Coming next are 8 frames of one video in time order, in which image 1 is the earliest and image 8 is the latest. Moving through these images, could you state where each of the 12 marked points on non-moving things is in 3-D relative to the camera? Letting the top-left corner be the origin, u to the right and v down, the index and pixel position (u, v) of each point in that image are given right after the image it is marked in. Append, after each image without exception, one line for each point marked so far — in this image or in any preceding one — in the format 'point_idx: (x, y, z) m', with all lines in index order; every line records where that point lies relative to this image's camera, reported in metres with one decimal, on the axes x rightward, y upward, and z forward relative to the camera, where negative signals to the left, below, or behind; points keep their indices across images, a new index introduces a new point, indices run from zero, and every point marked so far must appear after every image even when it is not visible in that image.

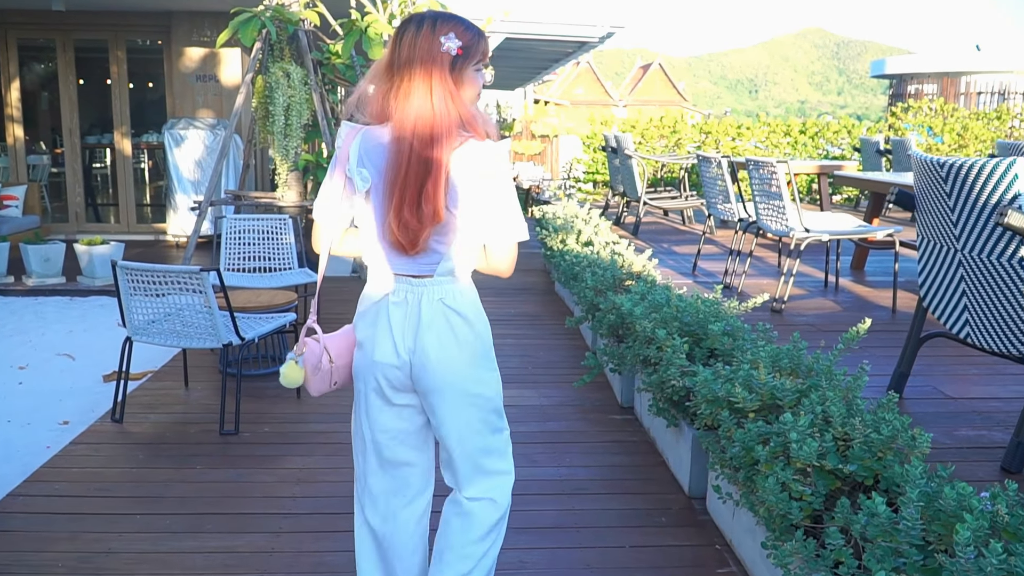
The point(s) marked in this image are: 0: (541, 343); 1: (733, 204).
0: (+0.2, -0.4, +5.1) m
1: (+1.3, +0.5, +4.8) m
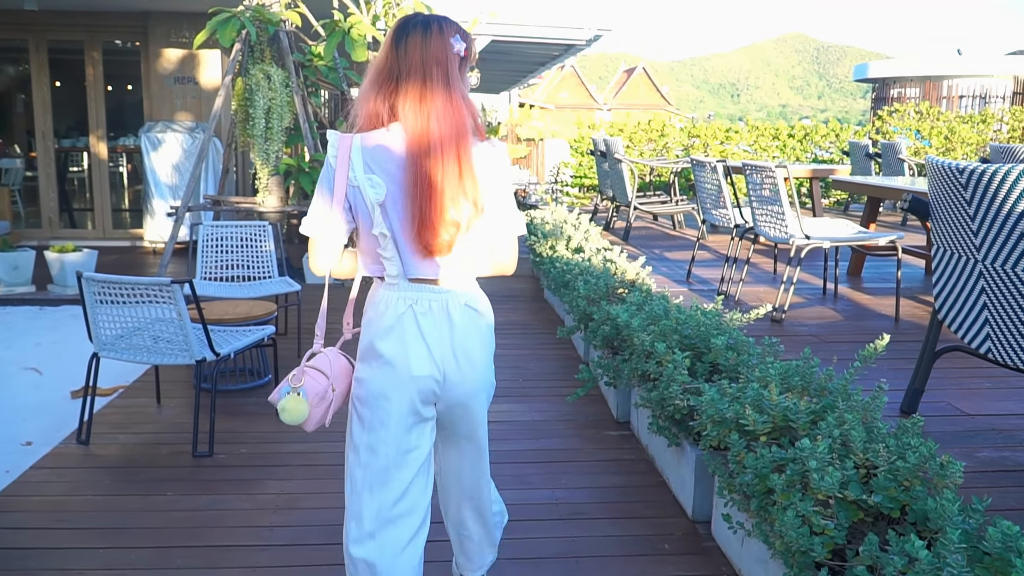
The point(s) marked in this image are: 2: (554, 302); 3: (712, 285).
0: (+0.1, -0.4, +4.9) m
1: (+1.2, +0.4, +4.7) m
2: (+0.3, -0.1, +6.1) m
3: (+1.1, 0.0, +4.8) m
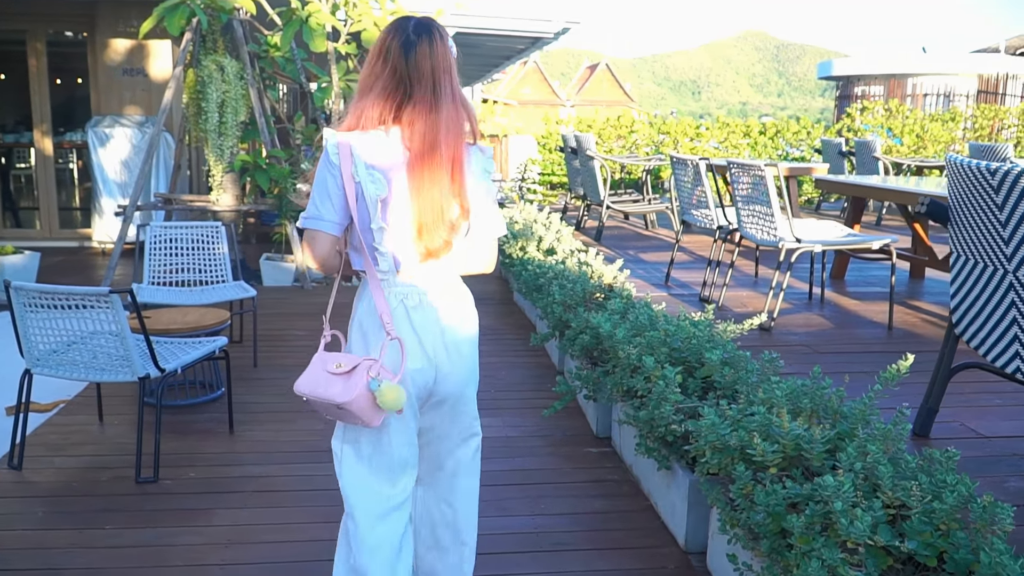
0: (0.0, -0.4, +4.7) m
1: (+1.1, +0.4, +4.4) m
2: (+0.1, -0.1, +5.8) m
3: (+1.0, 0.0, +4.6) m
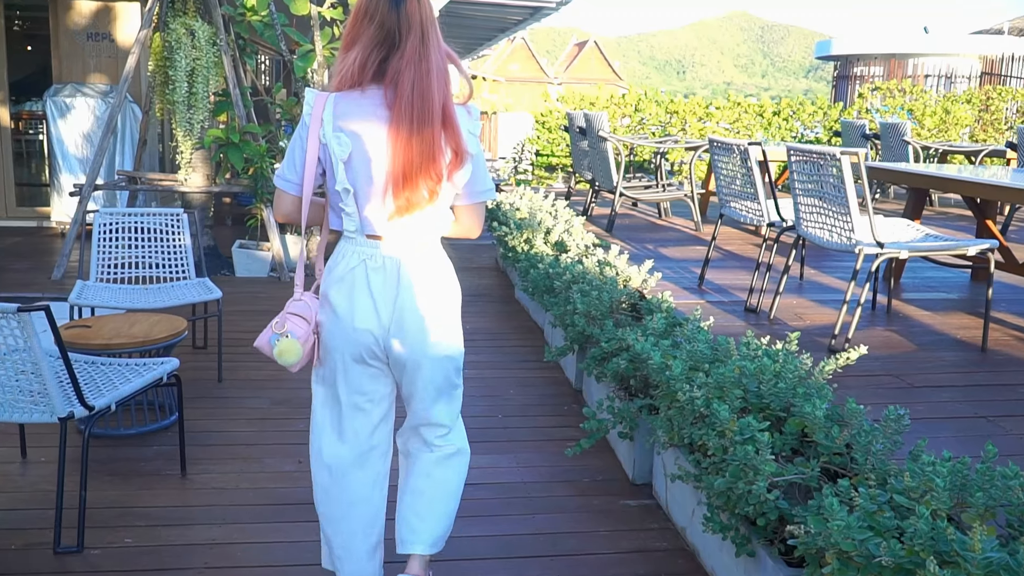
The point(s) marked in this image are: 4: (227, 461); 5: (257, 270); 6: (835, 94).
0: (0.0, -0.4, +4.0) m
1: (+1.1, +0.4, +3.8) m
2: (+0.1, -0.1, +5.1) m
3: (+1.0, 0.0, +3.9) m
4: (-1.0, -0.6, +3.0) m
5: (-1.9, +0.1, +6.2) m
6: (+6.1, +3.7, +16.1) m
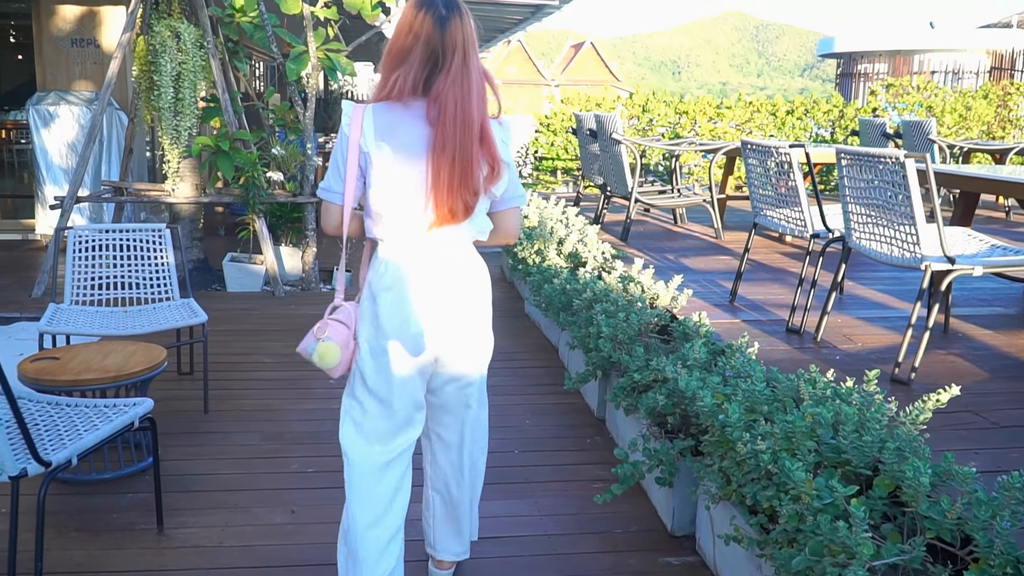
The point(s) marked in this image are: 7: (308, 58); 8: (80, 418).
0: (+0.1, -0.5, +3.6) m
1: (+1.2, +0.3, +3.4) m
2: (+0.2, -0.2, +4.8) m
3: (+1.1, -0.1, +3.6) m
4: (-1.0, -0.7, +2.7) m
5: (-1.8, 0.0, +5.8) m
6: (+6.2, +3.7, +15.7) m
7: (-1.4, +1.6, +5.7) m
8: (-1.3, -0.4, +2.5) m
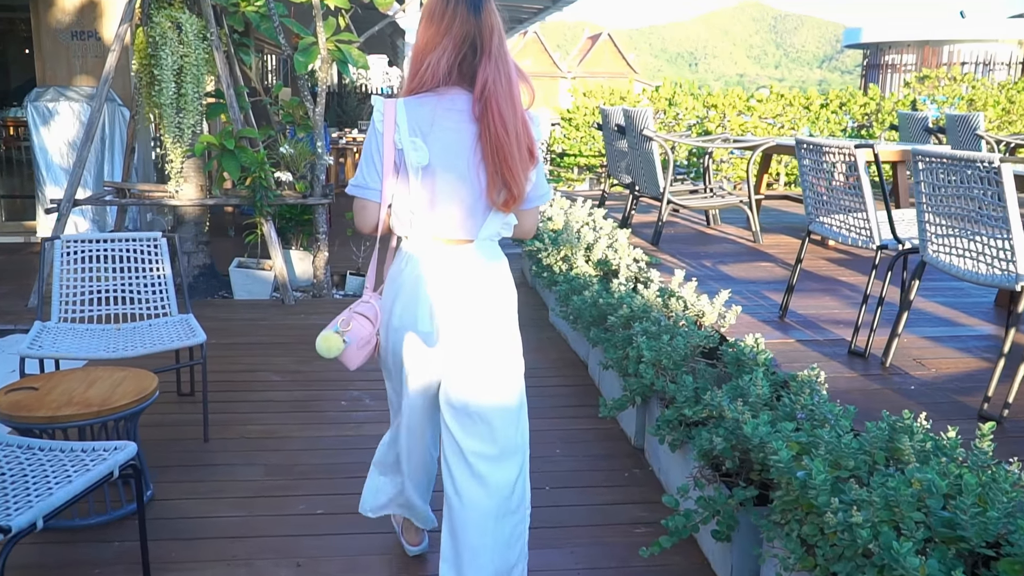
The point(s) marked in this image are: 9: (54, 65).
0: (+0.2, -0.6, +3.3) m
1: (+1.3, +0.2, +3.1) m
2: (+0.3, -0.2, +4.4) m
3: (+1.2, -0.2, +3.2) m
4: (-0.9, -0.8, +2.4) m
5: (-1.7, 0.0, +5.5) m
6: (+6.5, +3.7, +15.2) m
7: (-1.3, +1.5, +5.4) m
8: (-1.2, -0.4, +2.2) m
9: (-3.8, +1.9, +6.9) m
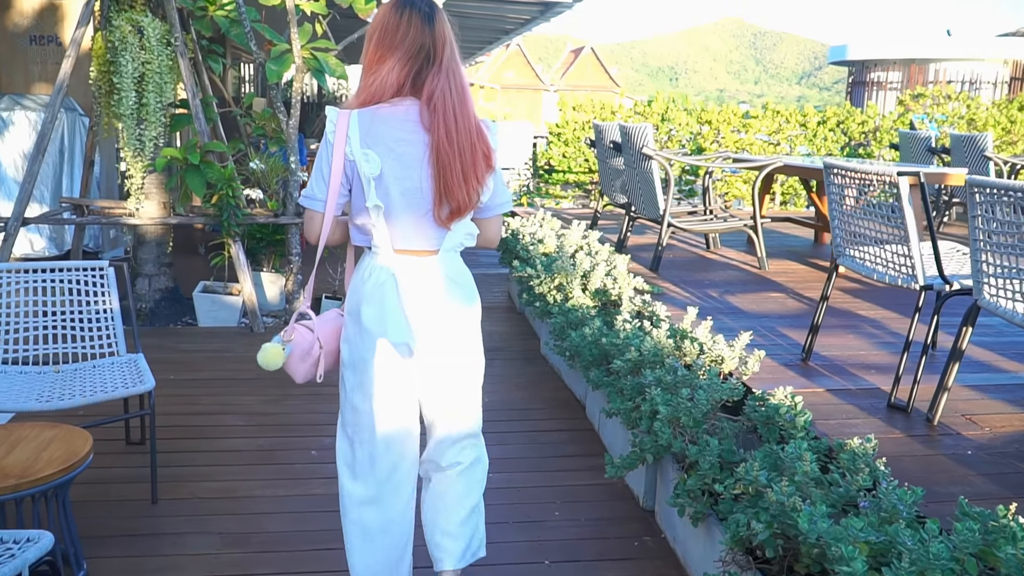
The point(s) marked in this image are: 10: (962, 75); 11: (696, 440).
0: (+0.2, -0.7, +2.9) m
1: (+1.3, +0.1, +2.7) m
2: (+0.2, -0.4, +4.1) m
3: (+1.2, -0.3, +2.9) m
4: (-0.9, -0.9, +2.0) m
5: (-1.8, -0.2, +5.1) m
6: (+6.2, +3.4, +15.1) m
7: (-1.3, +1.4, +5.0) m
8: (-1.2, -0.6, +1.8) m
9: (-3.9, +1.7, +6.5) m
10: (+8.0, +3.7, +14.6) m
11: (+0.5, -0.4, +2.3) m
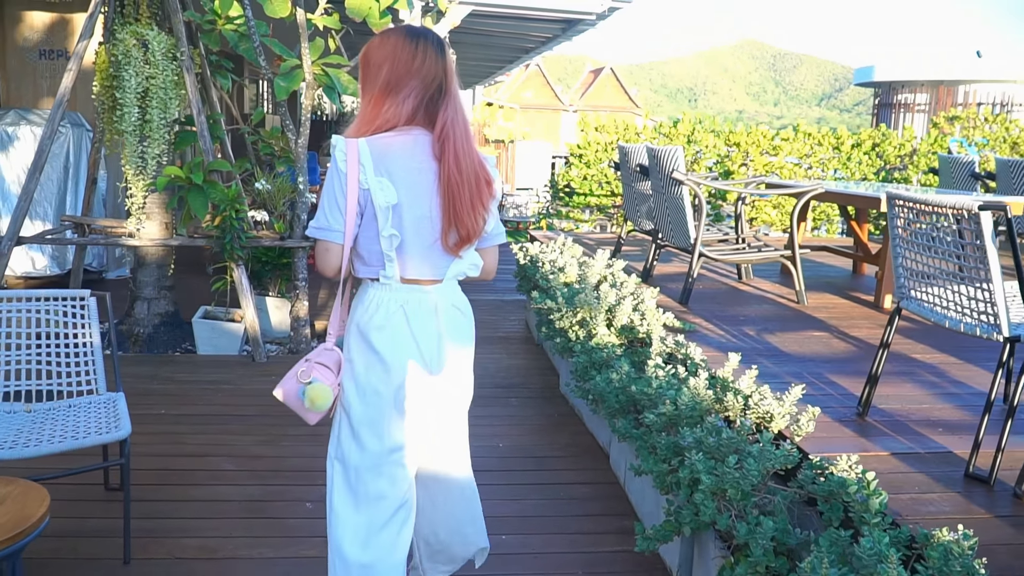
0: (+0.2, -0.9, +2.6) m
1: (+1.3, 0.0, +2.4) m
2: (+0.3, -0.6, +3.7) m
3: (+1.2, -0.5, +2.5) m
4: (-0.9, -1.0, +1.6) m
5: (-1.7, -0.3, +4.8) m
6: (+6.6, +2.9, +14.7) m
7: (-1.2, +1.2, +4.8) m
8: (-1.1, -0.6, +1.4) m
9: (-3.7, +1.5, +6.3) m
10: (+8.4, +3.2, +14.2) m
11: (+0.6, -0.5, +2.0) m
